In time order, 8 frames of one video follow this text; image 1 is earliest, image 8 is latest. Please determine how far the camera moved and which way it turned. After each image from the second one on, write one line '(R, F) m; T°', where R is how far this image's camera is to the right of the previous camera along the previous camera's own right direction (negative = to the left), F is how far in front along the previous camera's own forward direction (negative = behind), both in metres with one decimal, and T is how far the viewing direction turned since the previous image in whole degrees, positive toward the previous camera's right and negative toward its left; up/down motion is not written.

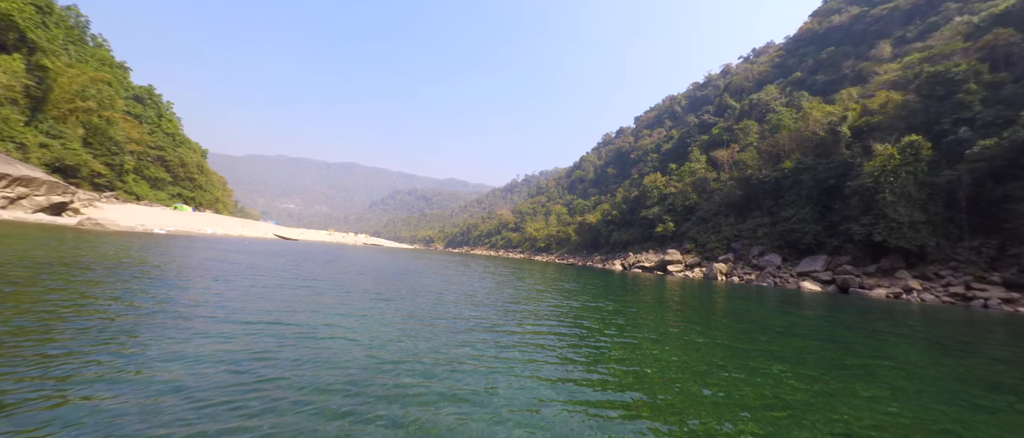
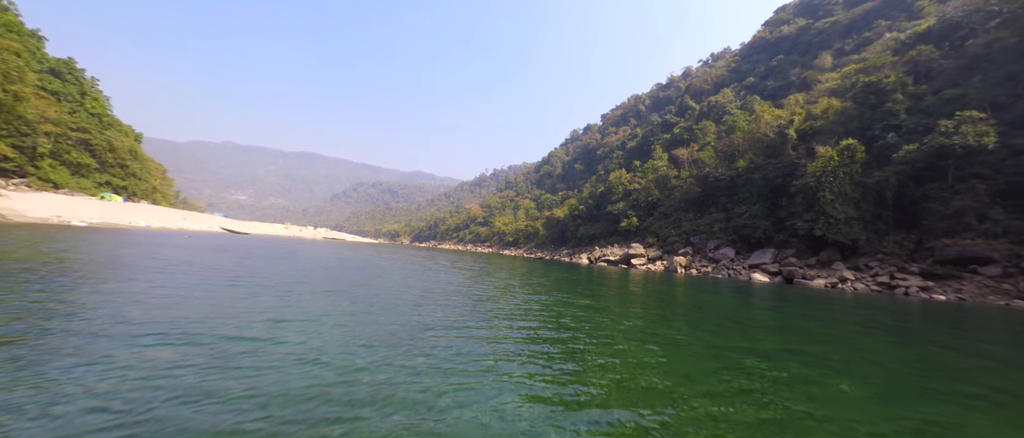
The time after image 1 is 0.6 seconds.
(0.0, +0.3) m; +6°
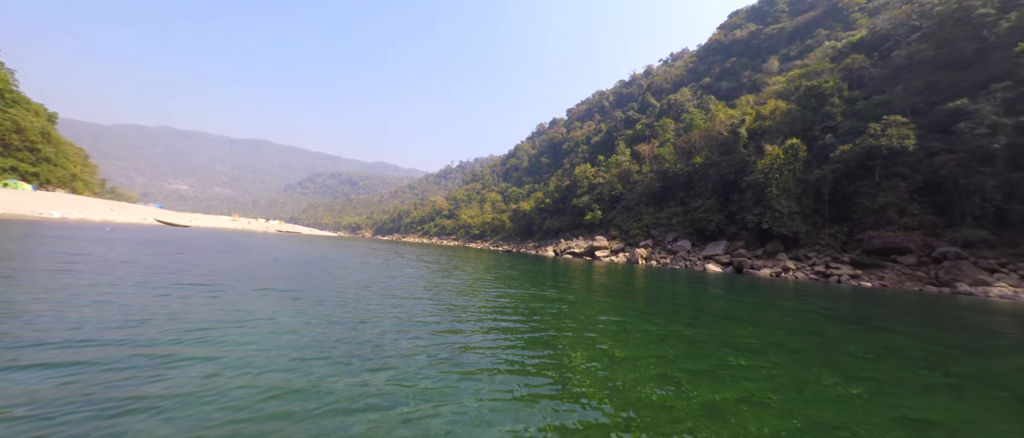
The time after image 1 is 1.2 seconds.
(0.0, +0.4) m; +6°
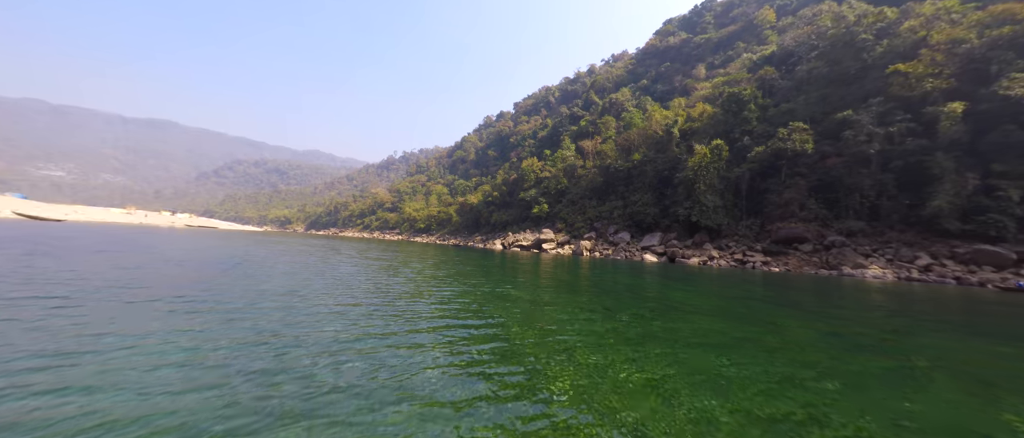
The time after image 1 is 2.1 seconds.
(0.0, +0.4) m; +10°
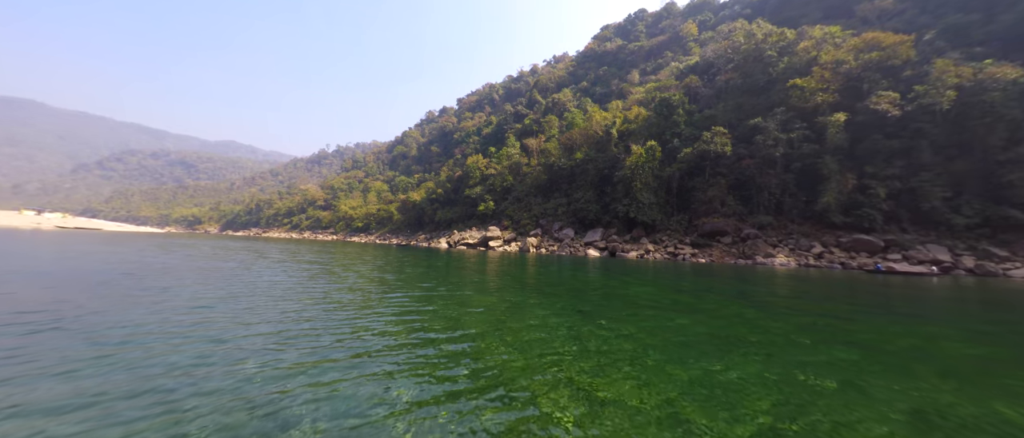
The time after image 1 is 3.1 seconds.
(0.0, +0.4) m; +10°
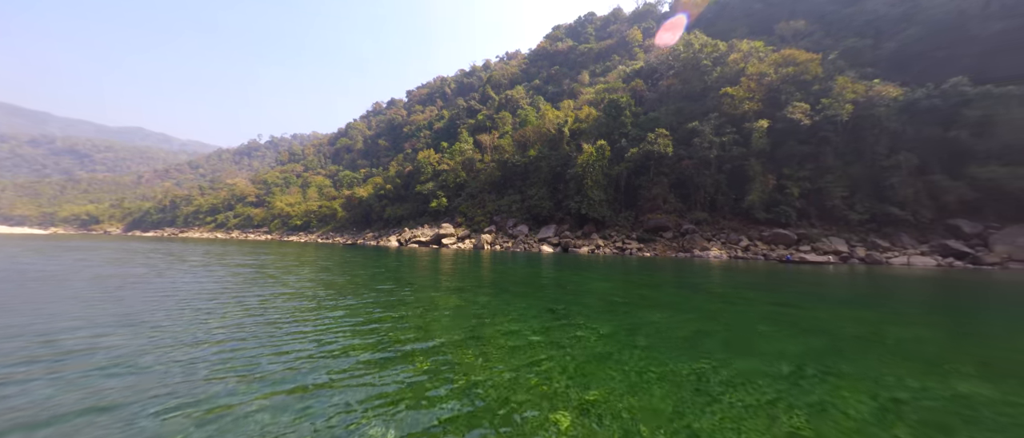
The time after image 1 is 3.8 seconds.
(0.0, +0.3) m; +9°
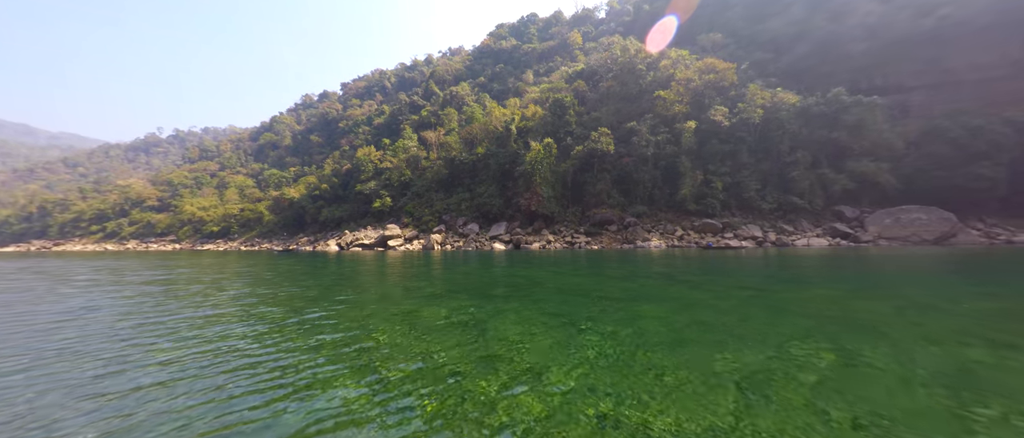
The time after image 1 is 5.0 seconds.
(-0.1, +0.2) m; +9°
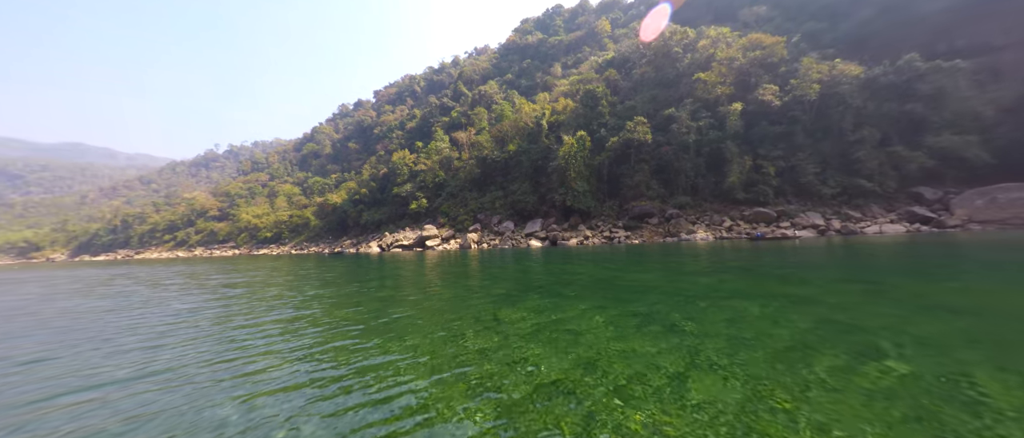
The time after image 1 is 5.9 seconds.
(-0.2, -0.1) m; -6°
